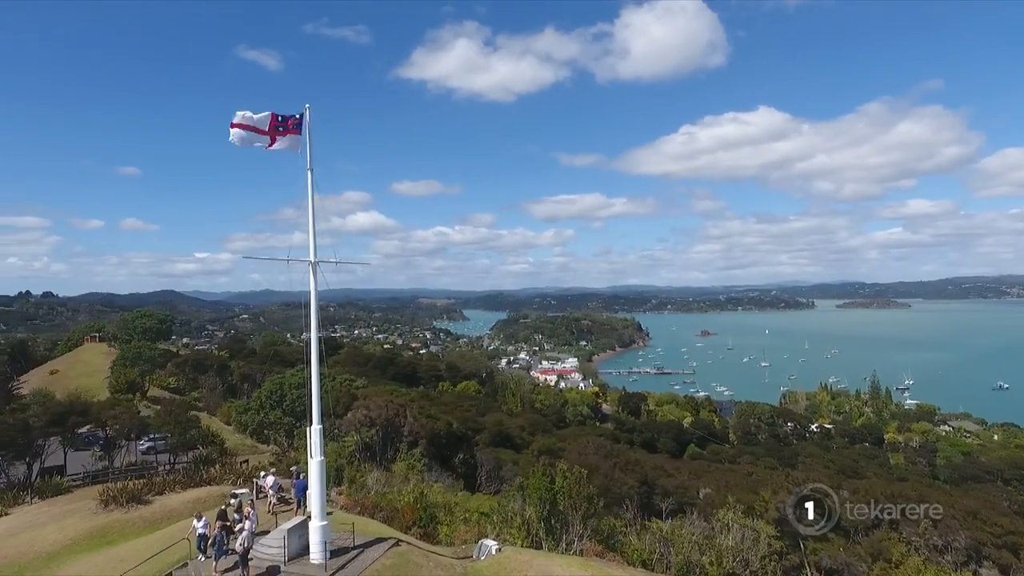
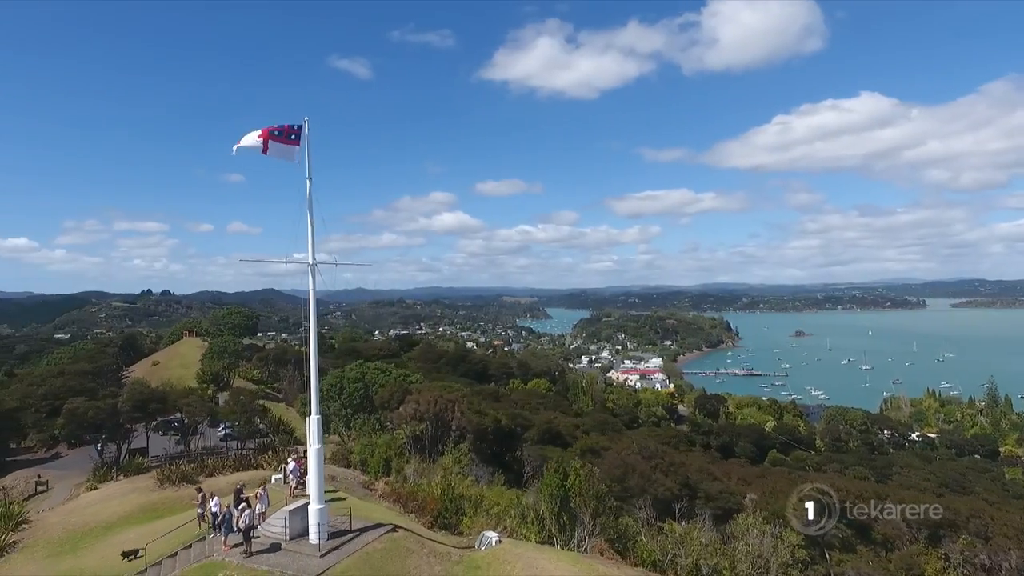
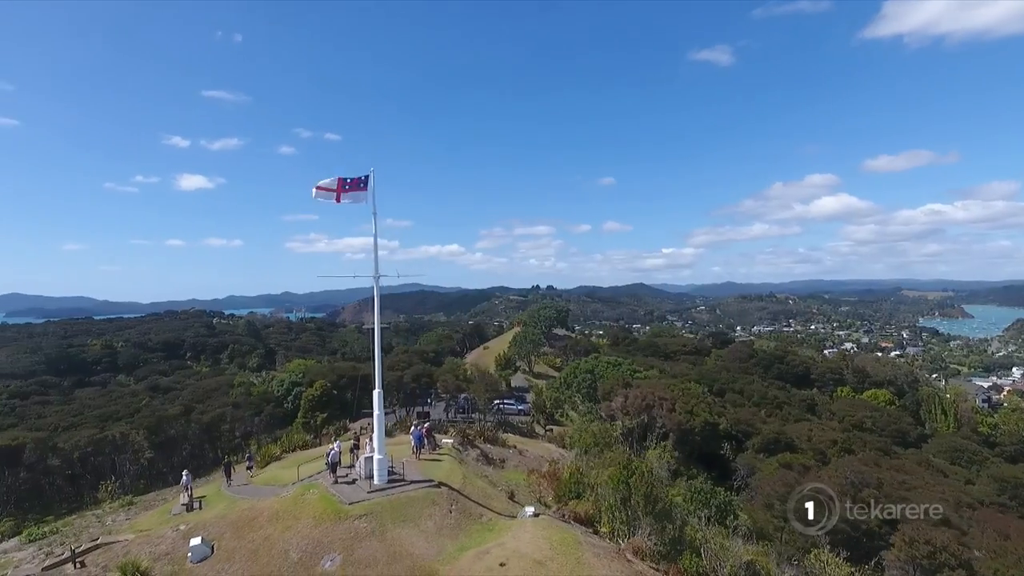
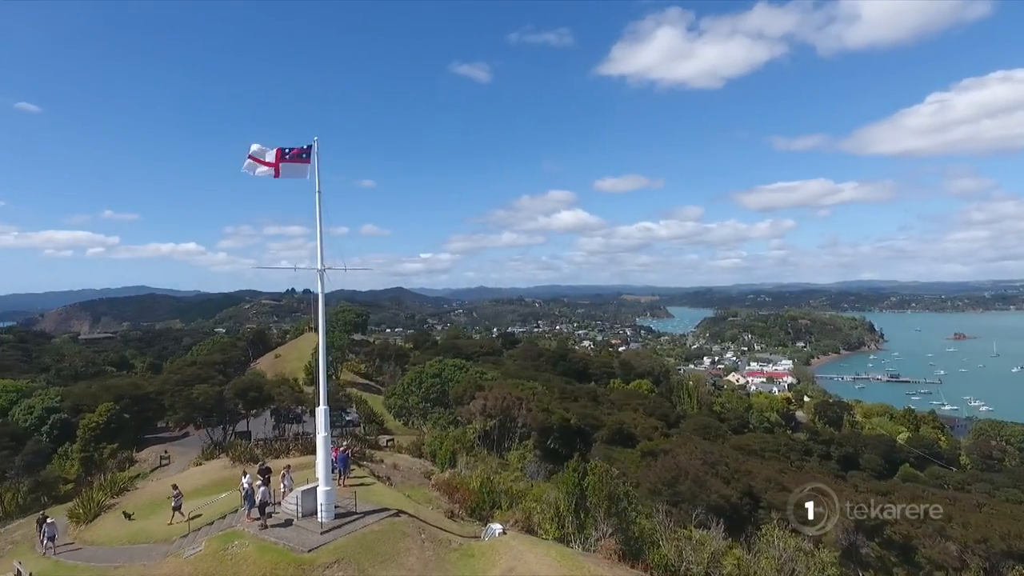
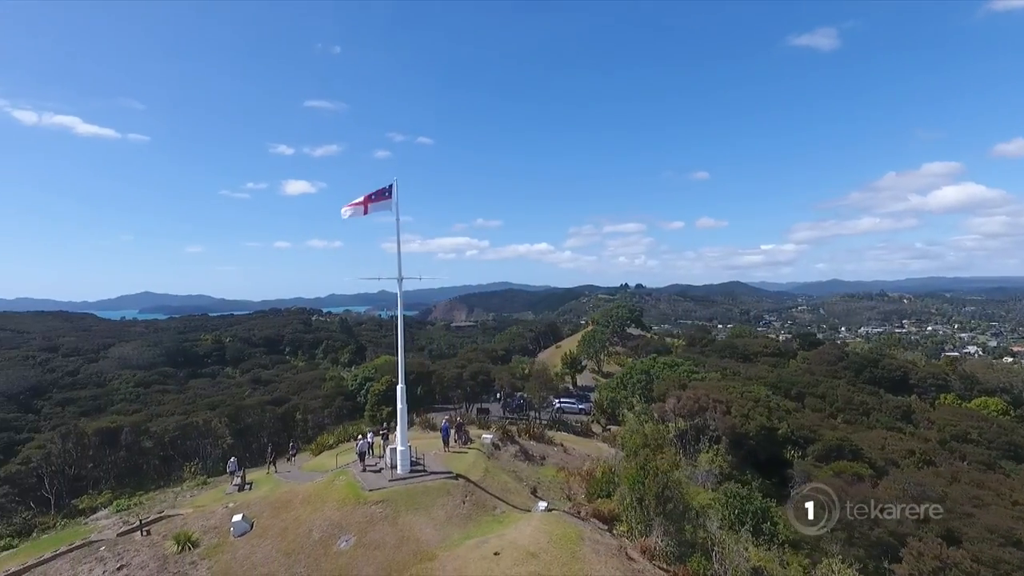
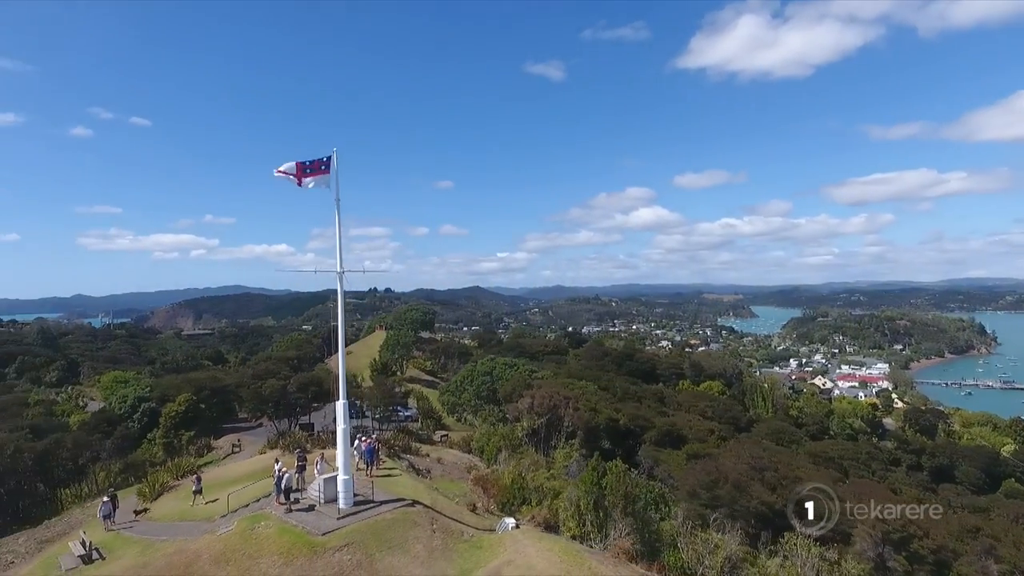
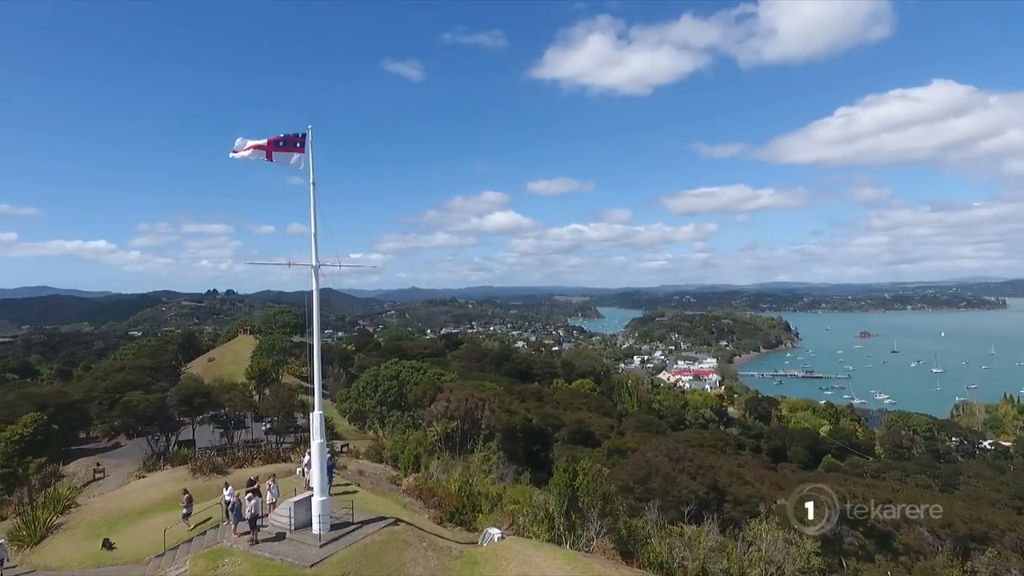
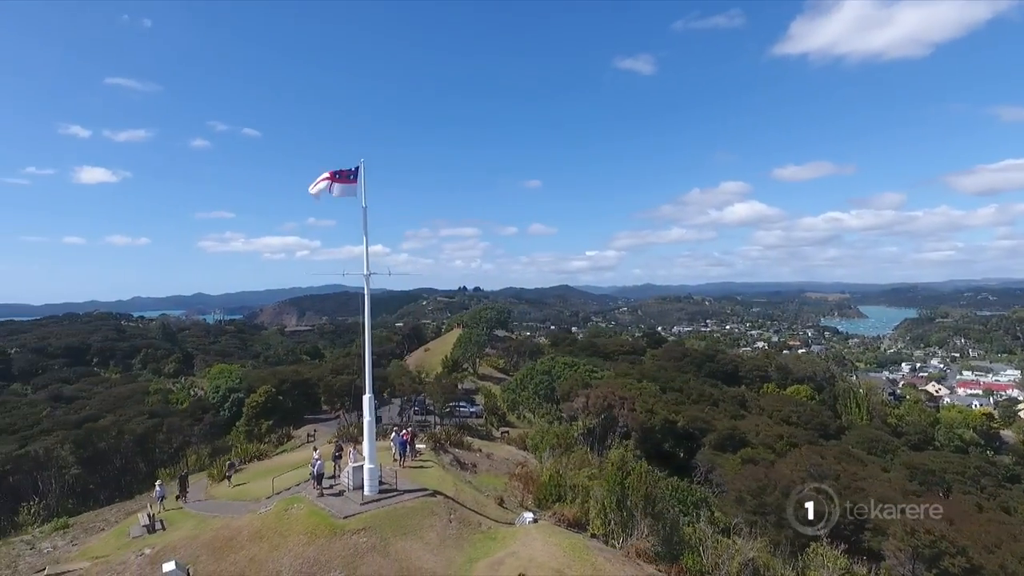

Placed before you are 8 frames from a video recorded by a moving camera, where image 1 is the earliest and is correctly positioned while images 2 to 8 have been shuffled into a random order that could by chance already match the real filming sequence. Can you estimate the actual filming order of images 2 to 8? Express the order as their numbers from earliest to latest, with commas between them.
2, 7, 4, 6, 8, 3, 5
